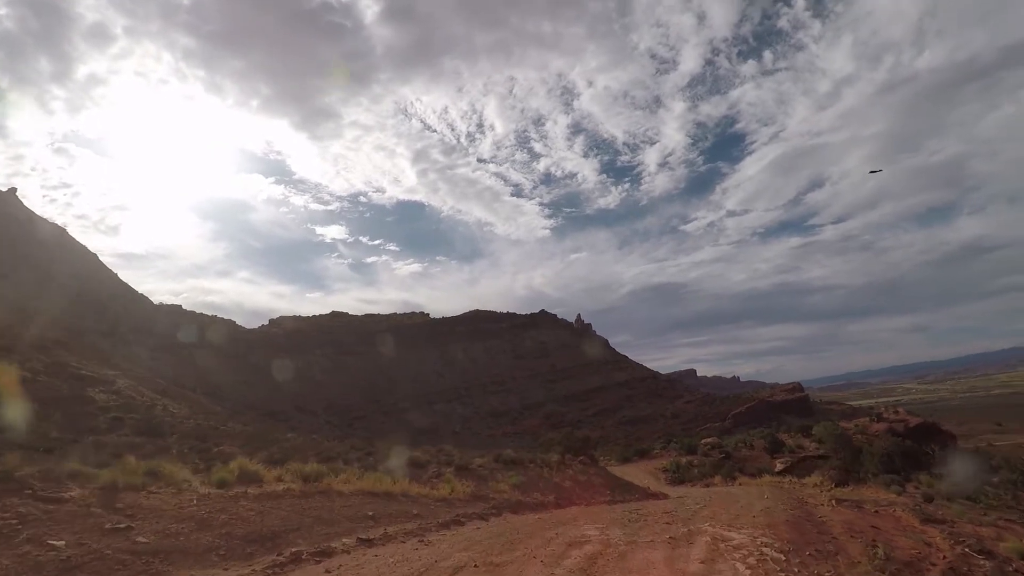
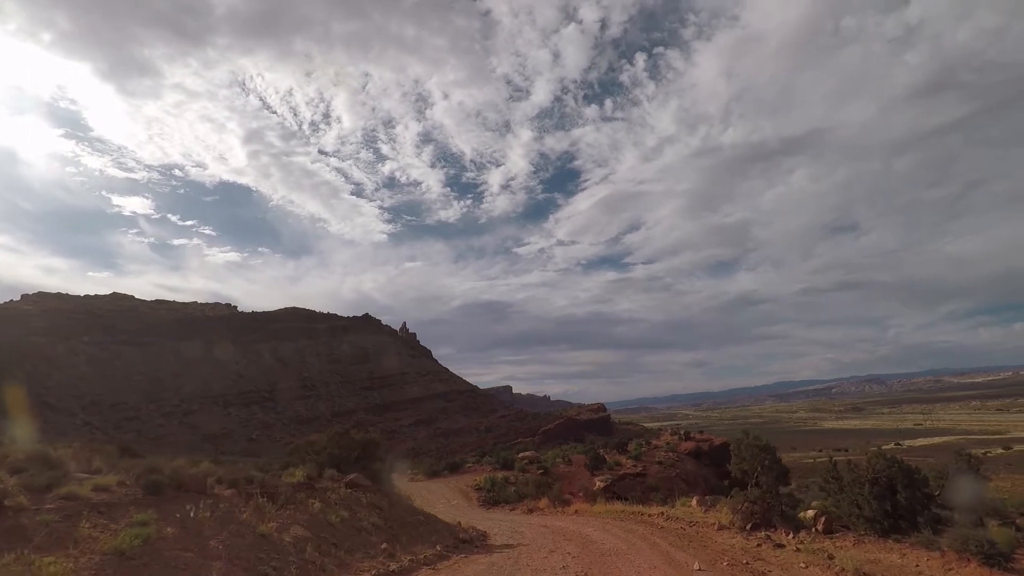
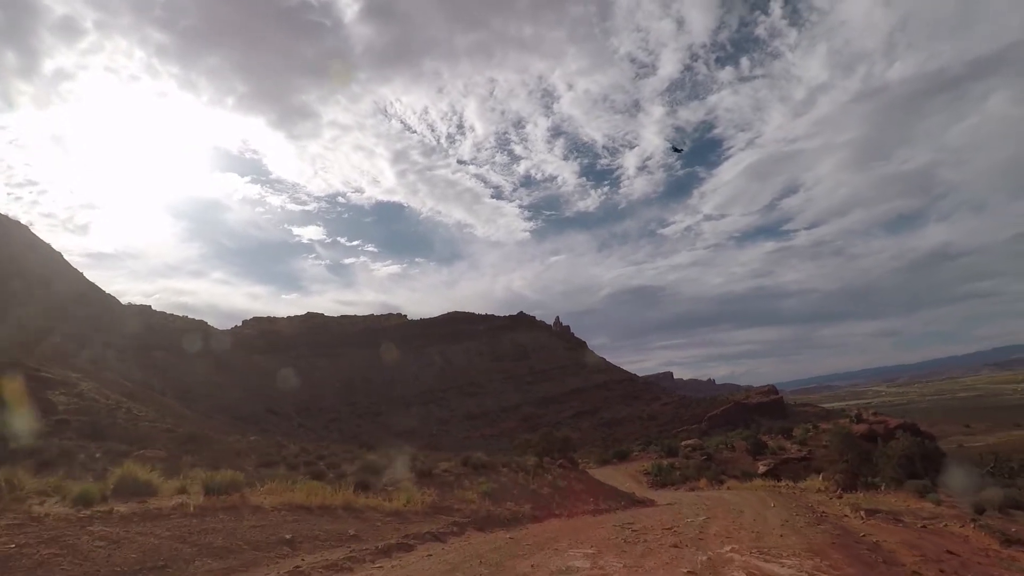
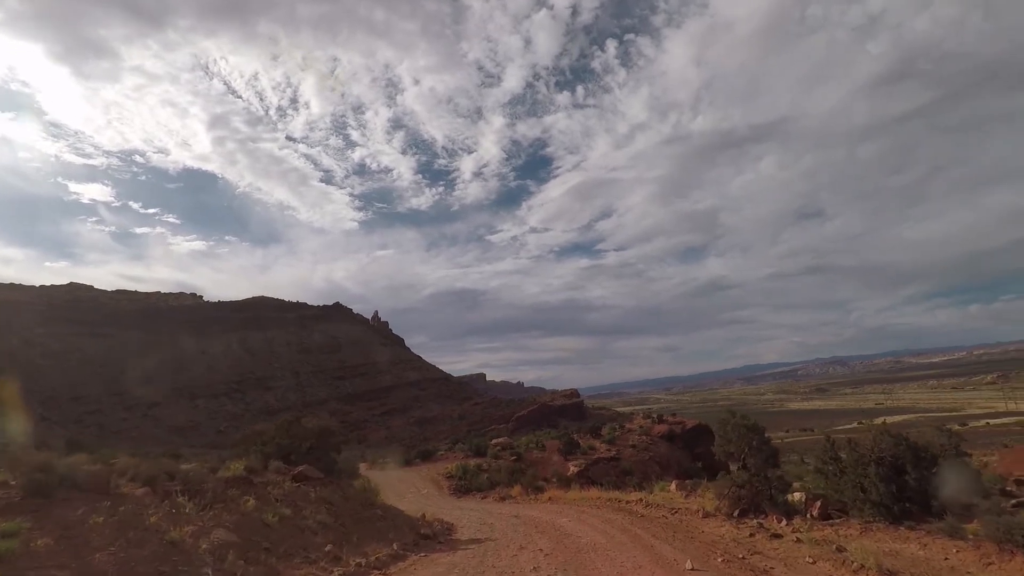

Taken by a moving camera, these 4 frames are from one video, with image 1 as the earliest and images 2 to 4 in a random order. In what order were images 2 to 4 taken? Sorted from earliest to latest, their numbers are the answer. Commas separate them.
3, 2, 4
